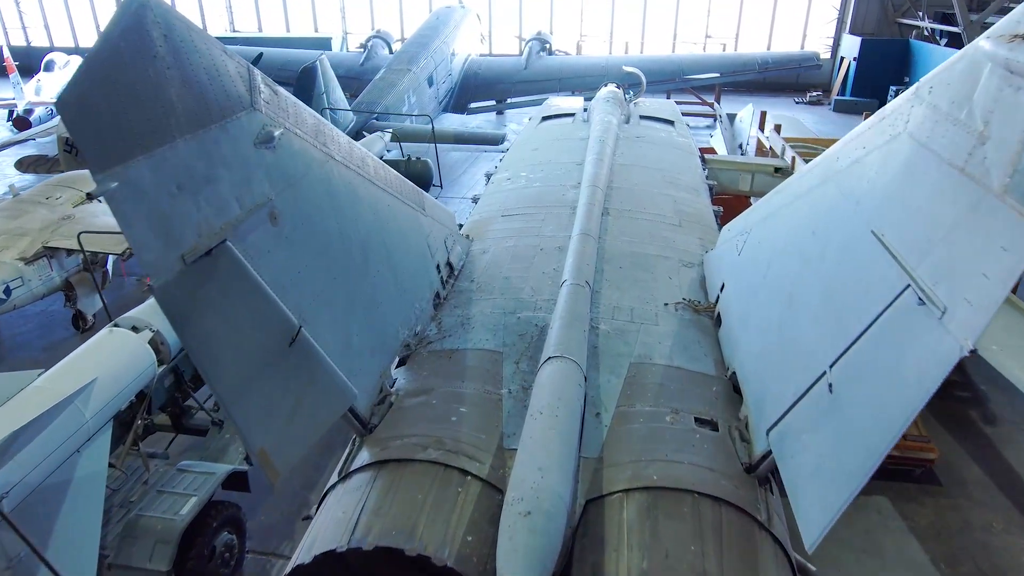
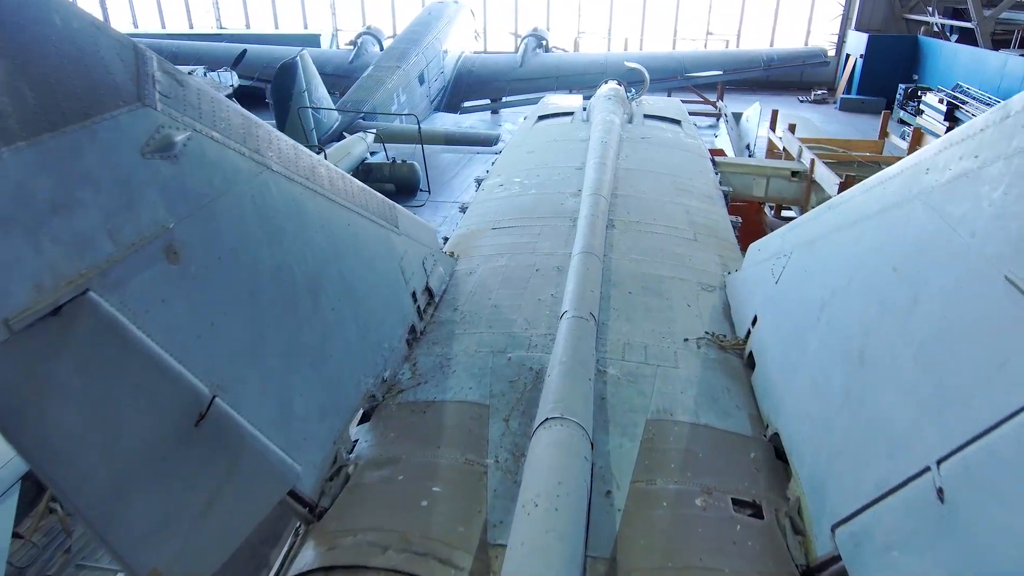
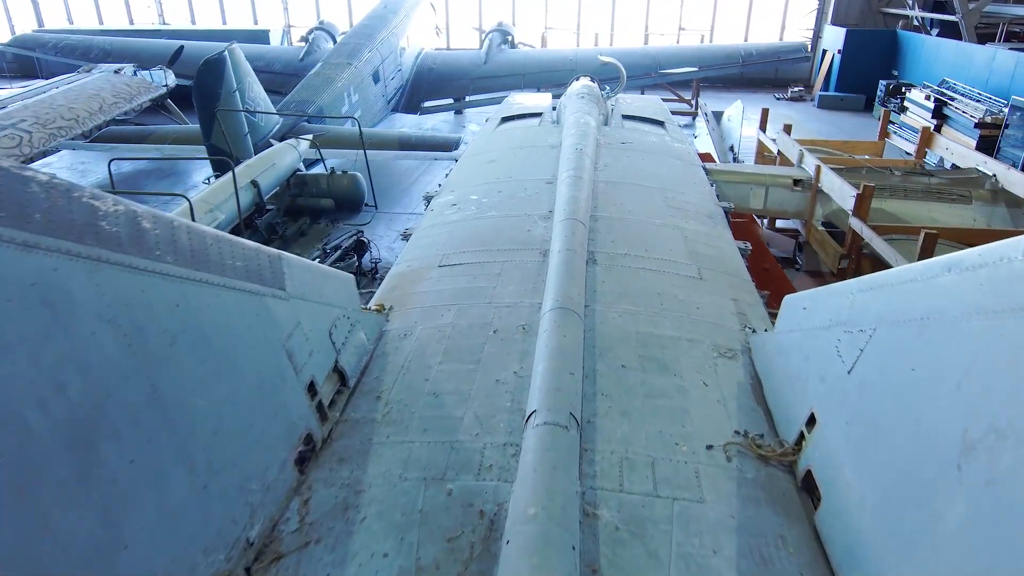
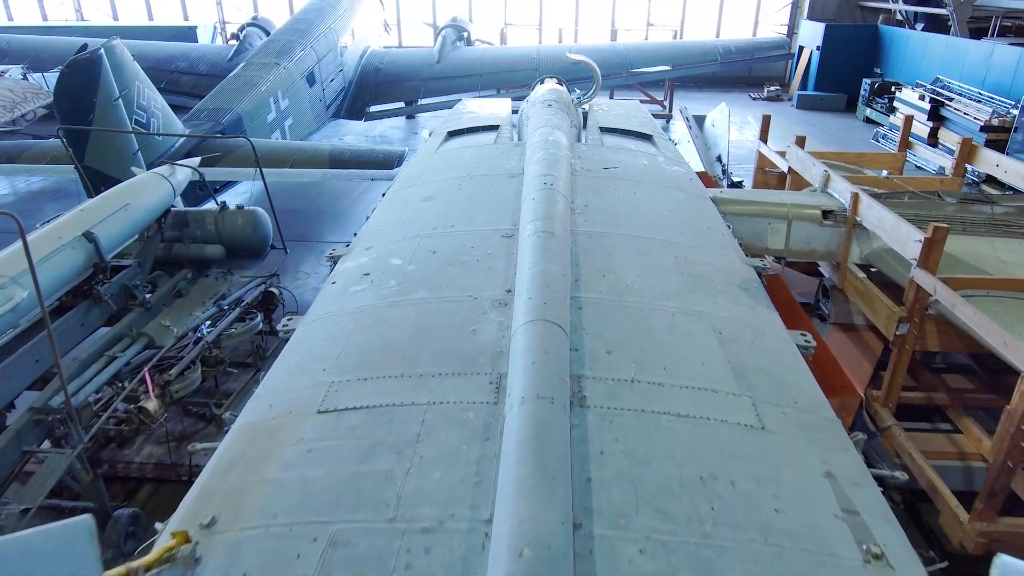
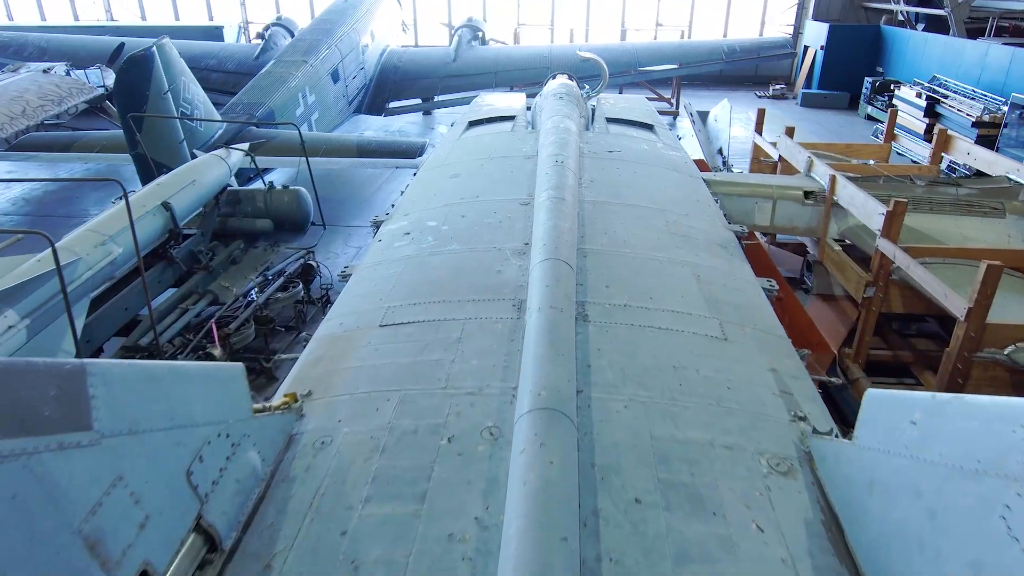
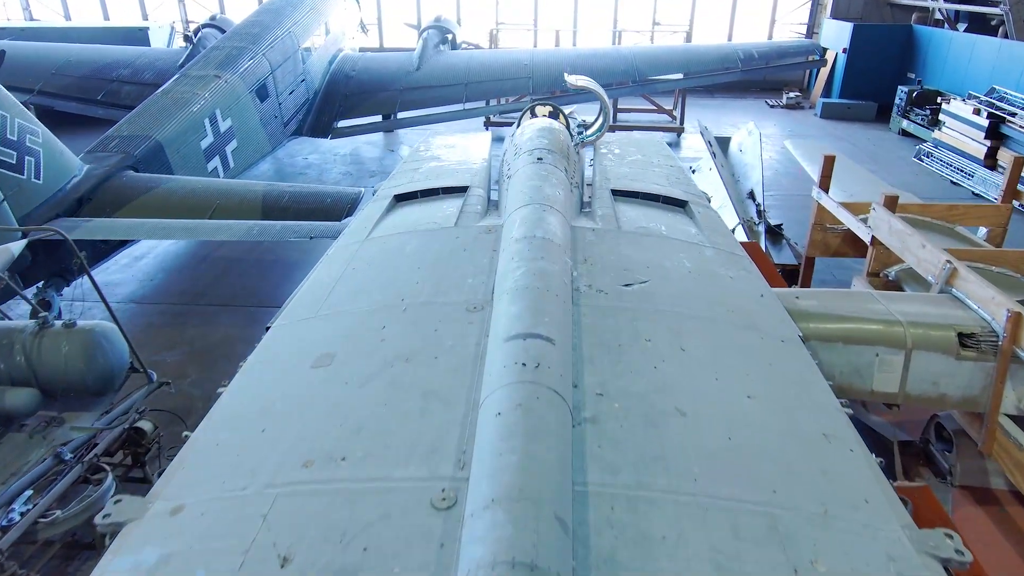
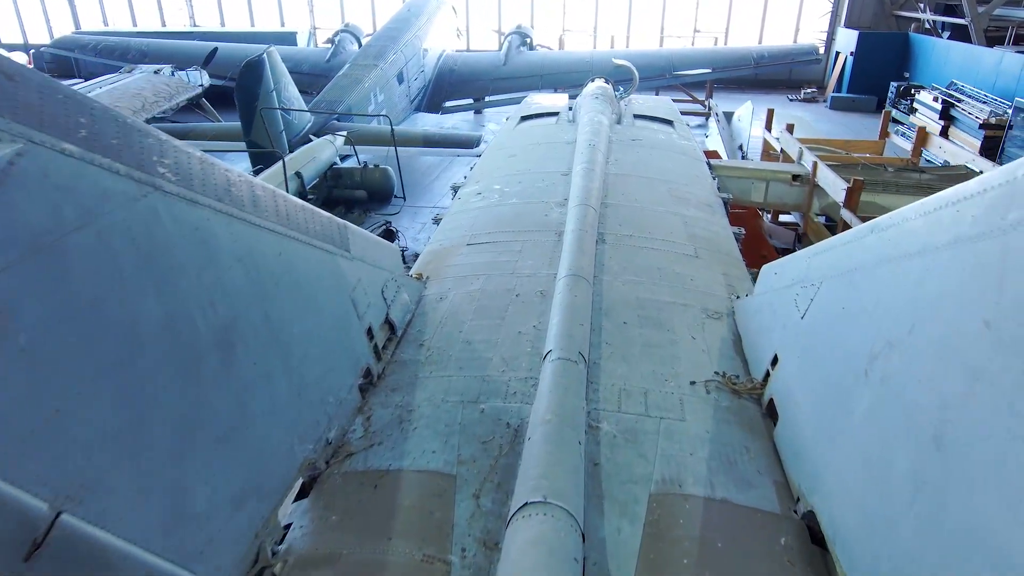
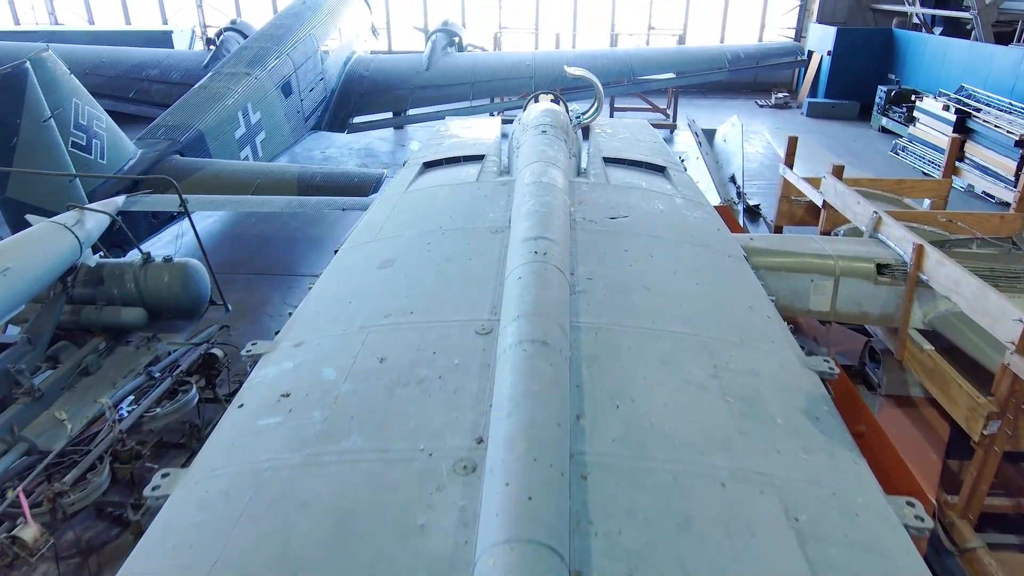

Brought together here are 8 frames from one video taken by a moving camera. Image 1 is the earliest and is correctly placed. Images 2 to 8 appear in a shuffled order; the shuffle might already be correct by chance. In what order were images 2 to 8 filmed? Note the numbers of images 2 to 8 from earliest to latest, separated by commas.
2, 7, 3, 5, 4, 8, 6
